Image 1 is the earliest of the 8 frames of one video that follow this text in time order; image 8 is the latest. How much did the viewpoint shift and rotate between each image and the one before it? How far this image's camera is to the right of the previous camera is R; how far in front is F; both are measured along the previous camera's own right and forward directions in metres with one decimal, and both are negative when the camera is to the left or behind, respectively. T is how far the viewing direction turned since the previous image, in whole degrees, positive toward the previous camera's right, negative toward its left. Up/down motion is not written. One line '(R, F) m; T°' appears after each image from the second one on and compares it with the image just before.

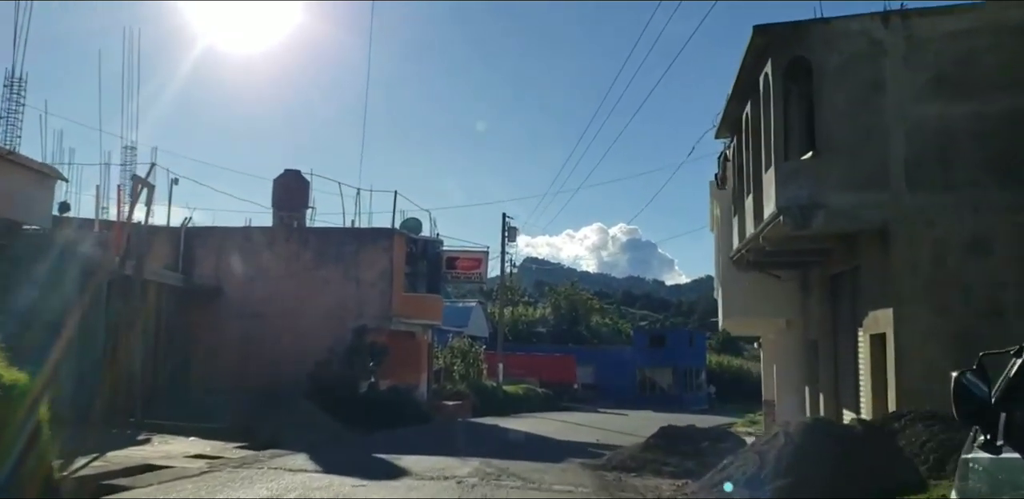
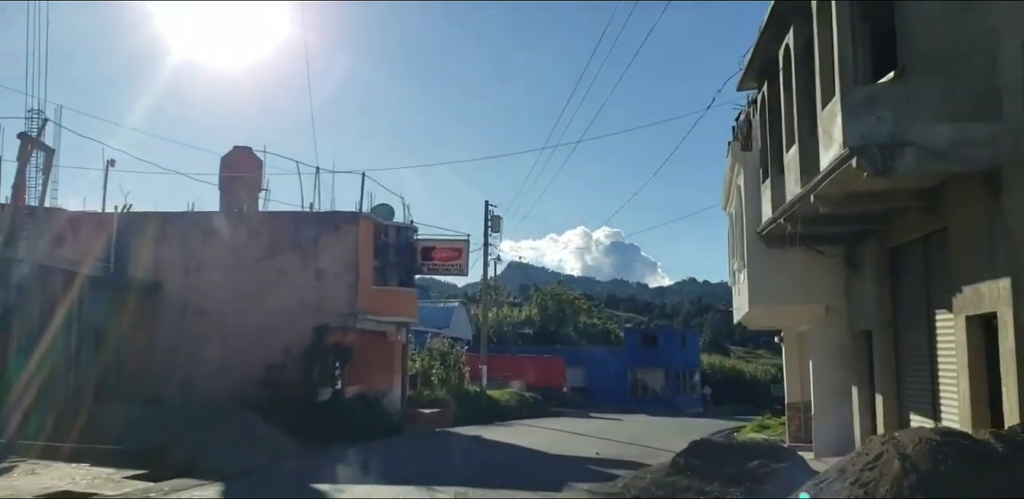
(0.0, +3.9) m; +1°
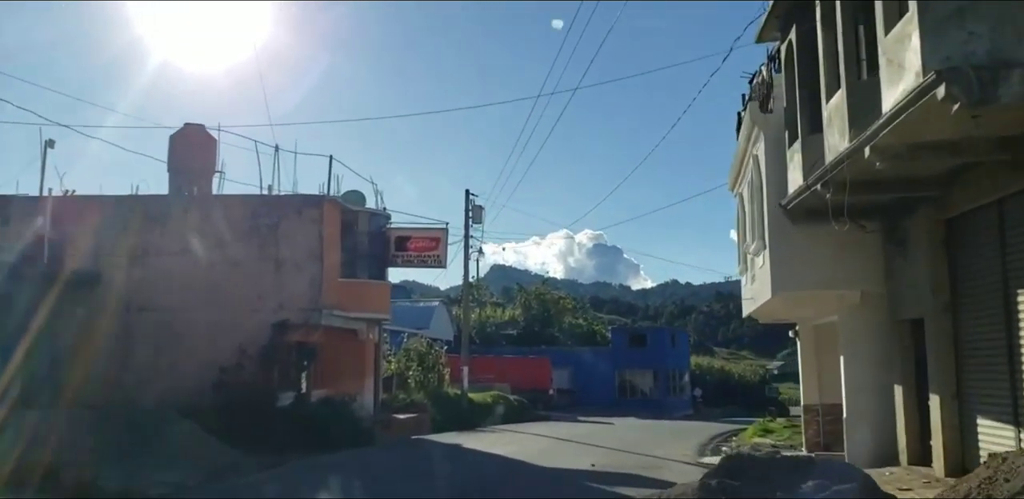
(0.0, +2.7) m; +1°
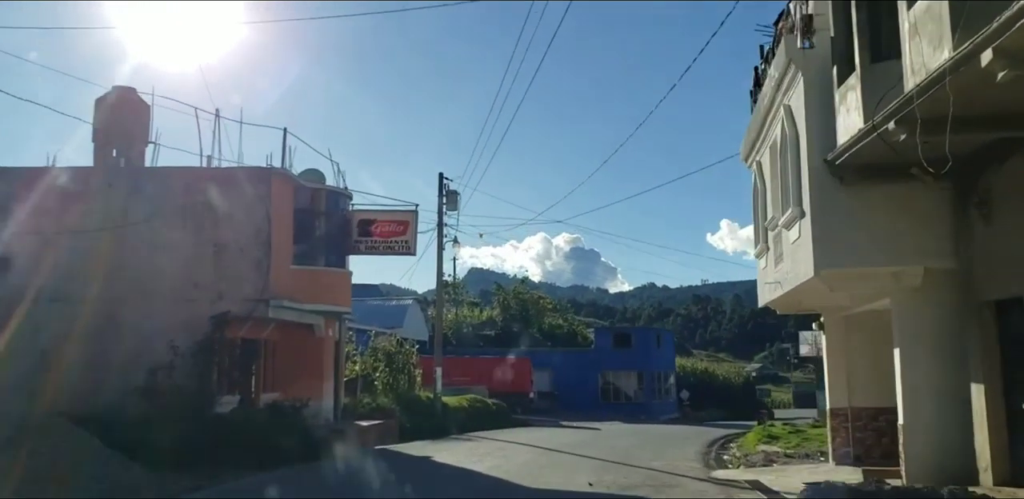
(0.0, +3.2) m; +2°
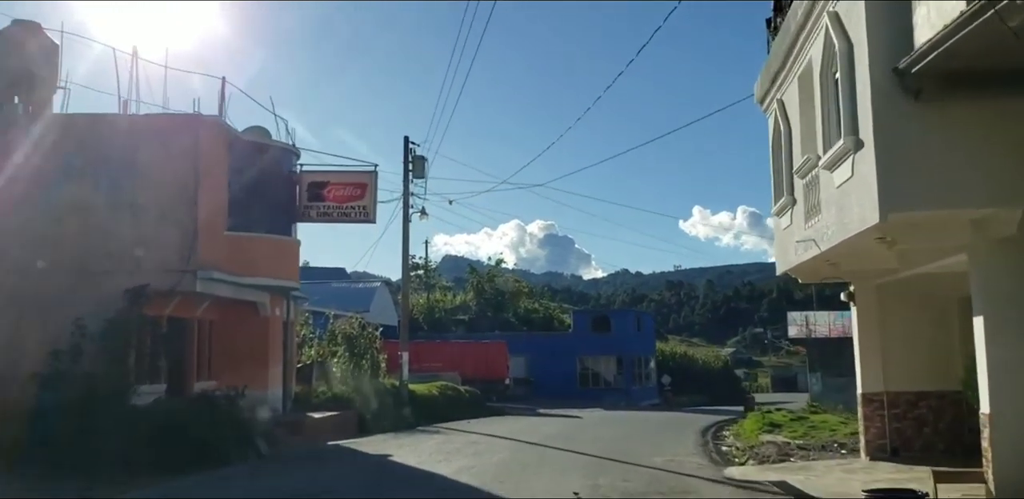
(0.0, +3.1) m; +2°
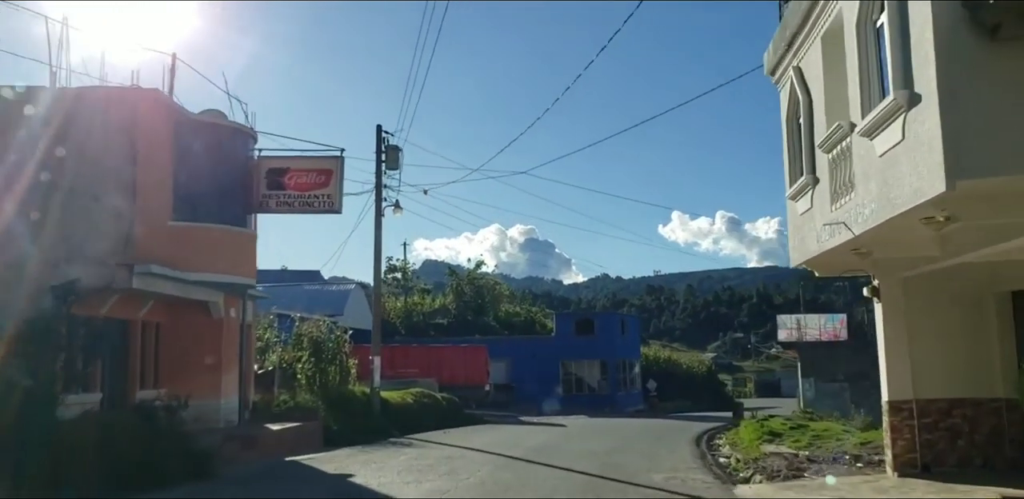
(0.0, +2.0) m; +1°
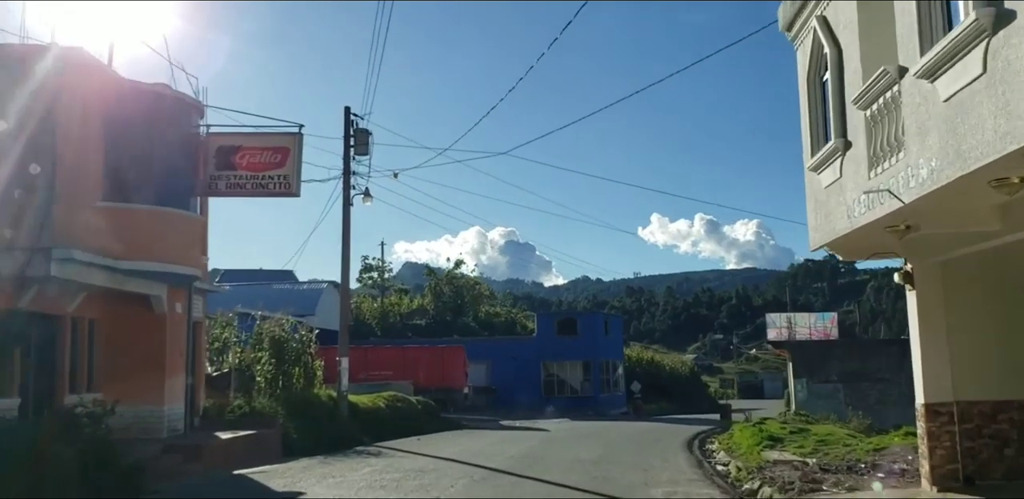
(0.0, +2.0) m; +1°
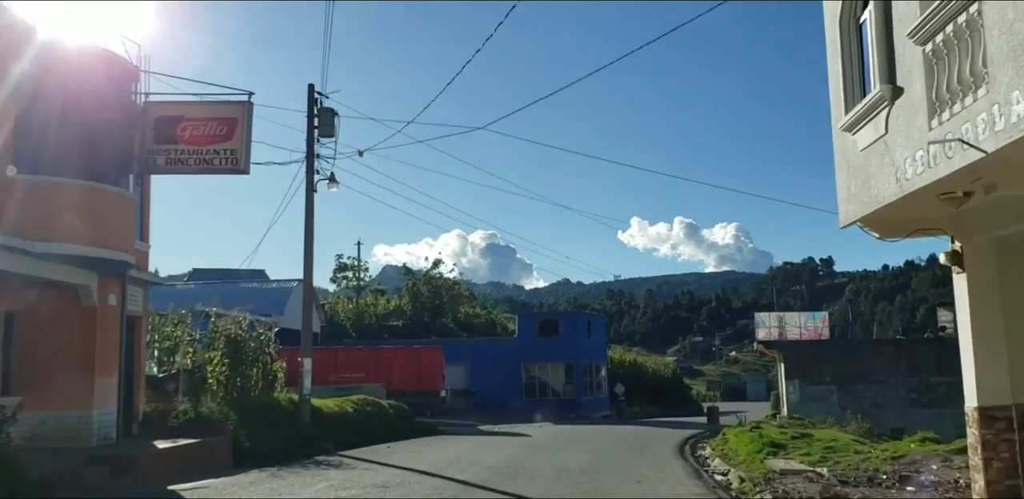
(0.0, +2.0) m; +1°
